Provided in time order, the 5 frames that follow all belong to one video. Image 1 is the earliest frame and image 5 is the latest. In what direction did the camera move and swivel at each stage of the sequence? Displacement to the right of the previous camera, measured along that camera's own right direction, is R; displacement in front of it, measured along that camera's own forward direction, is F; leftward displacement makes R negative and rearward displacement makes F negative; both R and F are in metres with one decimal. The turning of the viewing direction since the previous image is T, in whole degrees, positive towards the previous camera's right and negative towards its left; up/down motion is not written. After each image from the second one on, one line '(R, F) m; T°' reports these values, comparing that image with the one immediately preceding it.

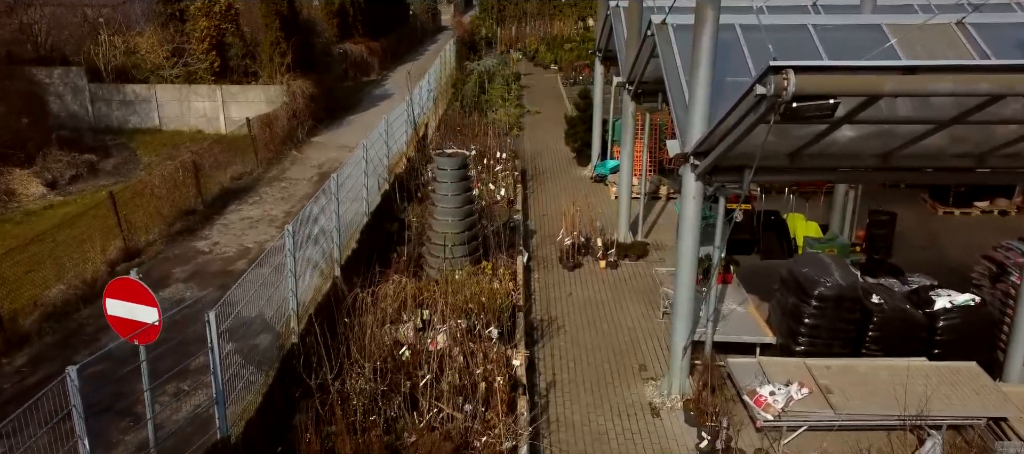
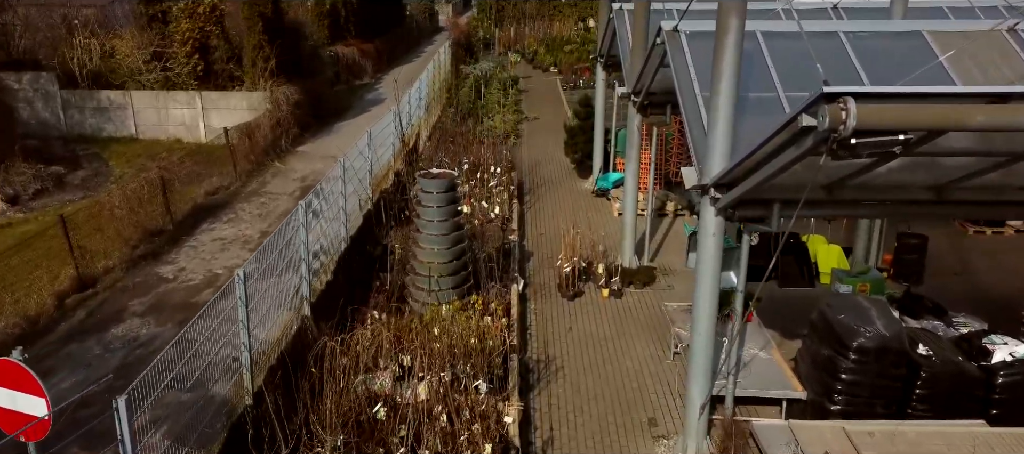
(+0.1, +0.9) m; 0°
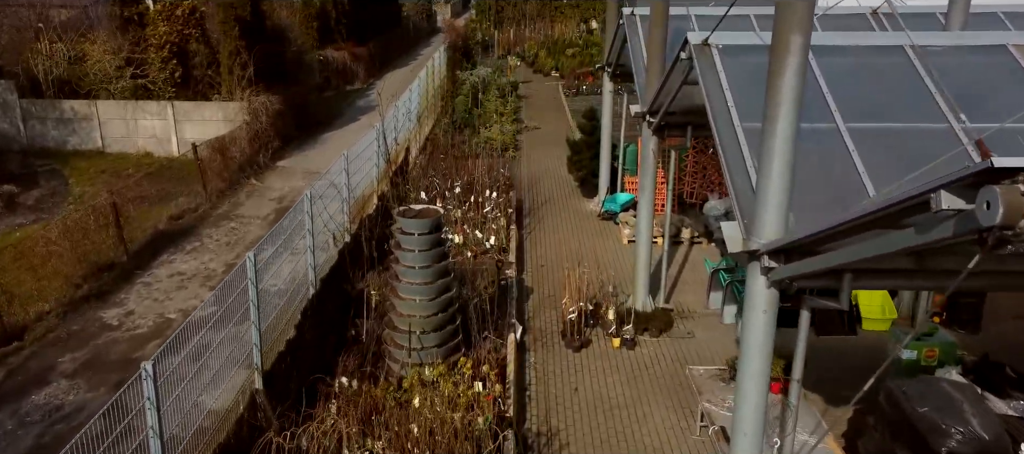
(0.0, +1.2) m; 0°
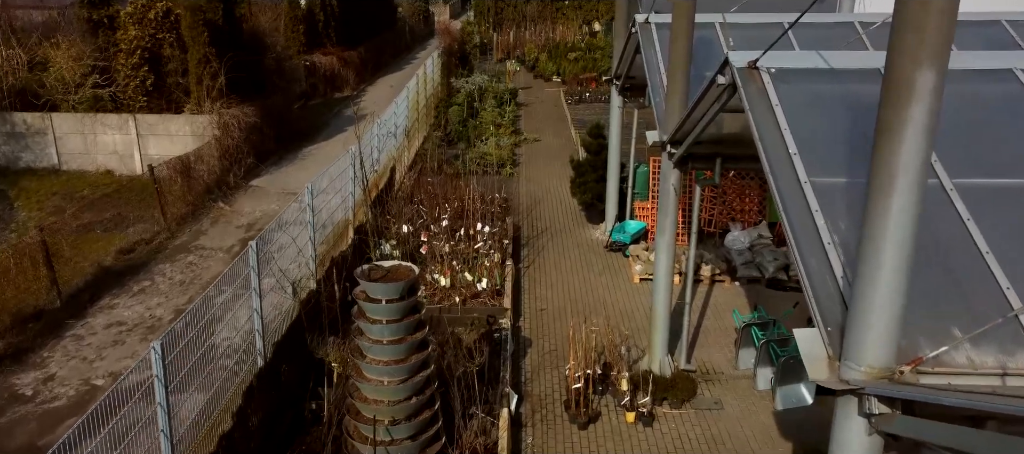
(+0.1, +1.3) m; 0°
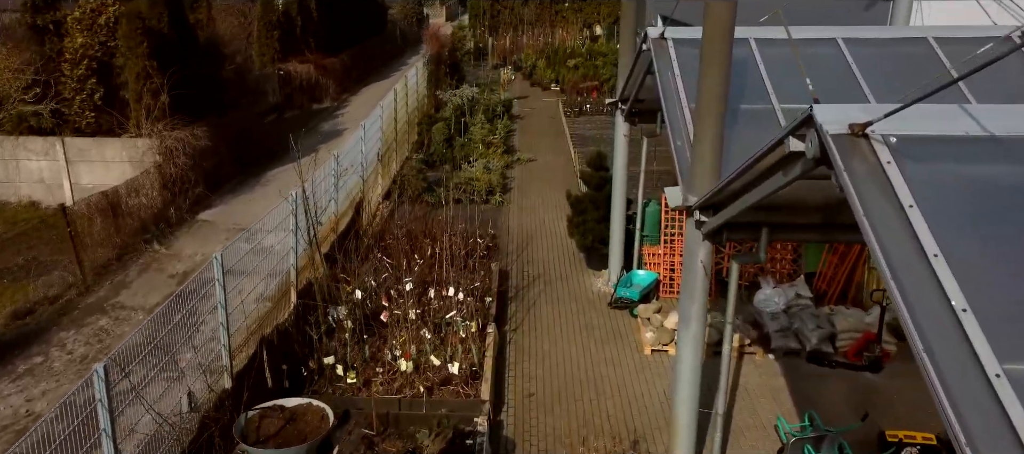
(+0.2, +1.7) m; 0°
